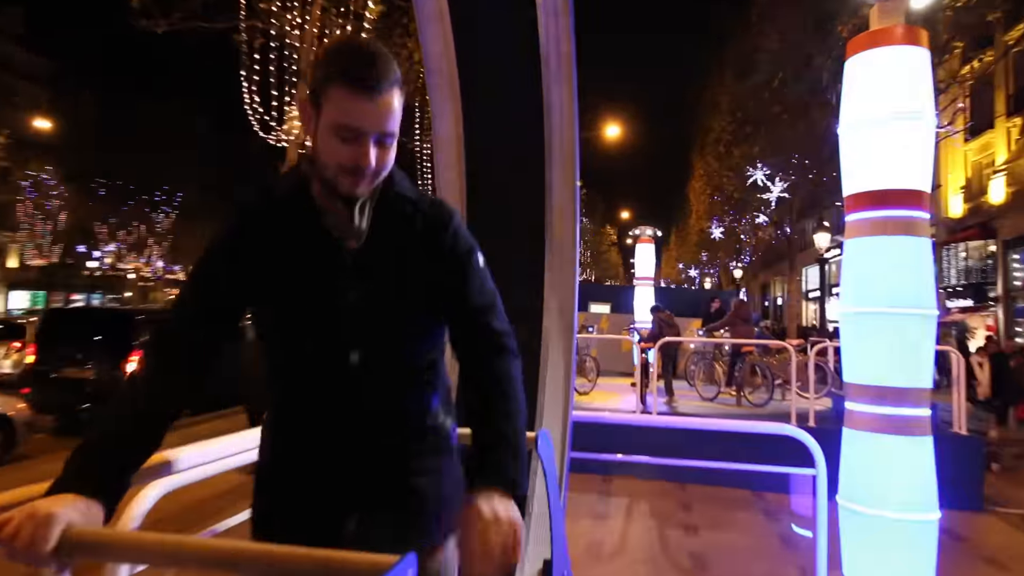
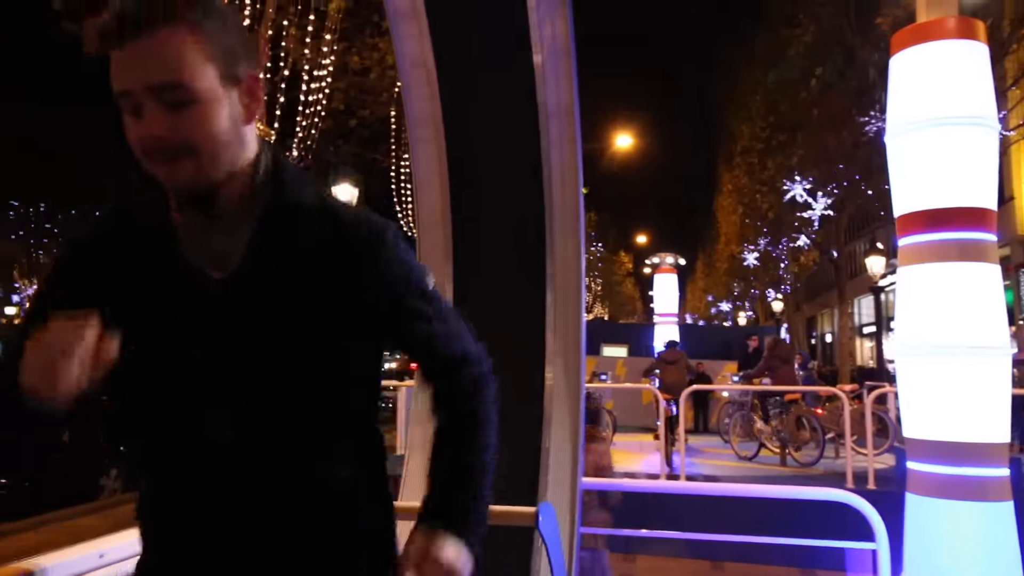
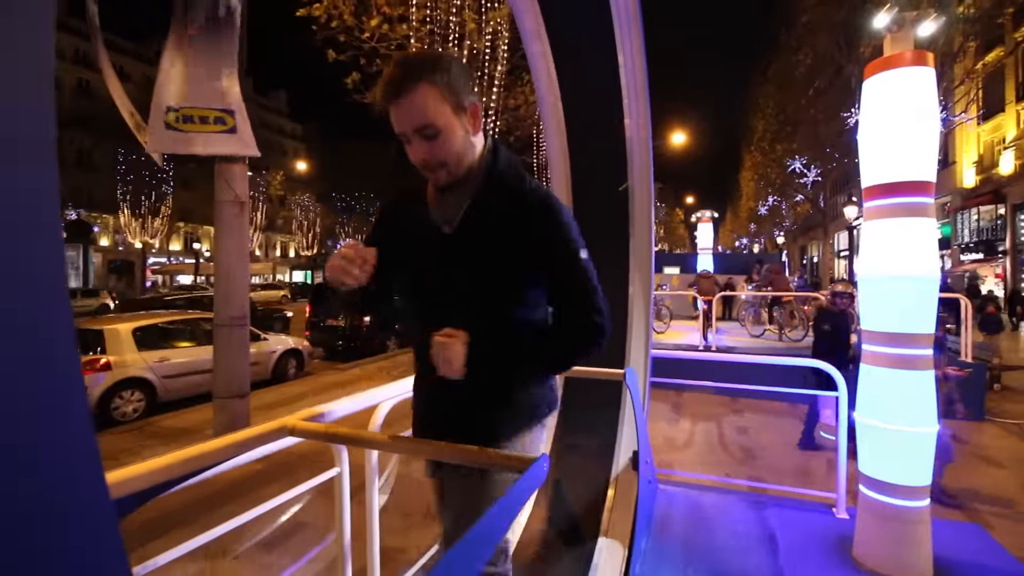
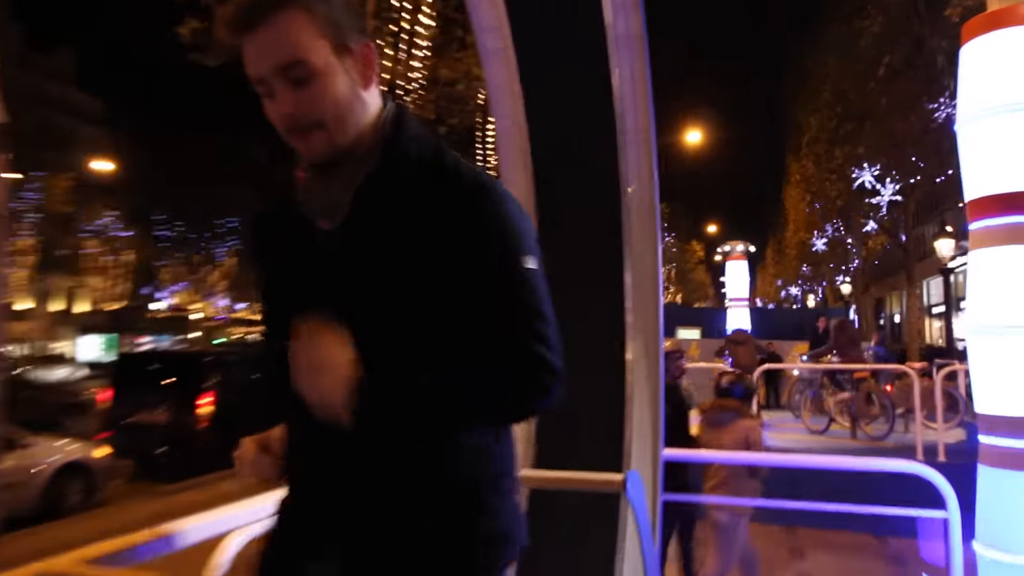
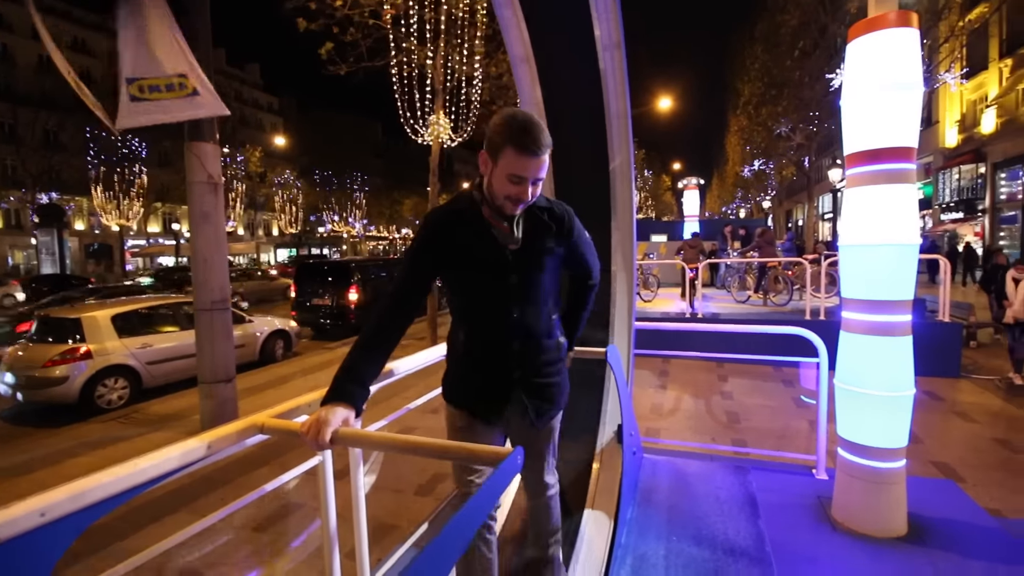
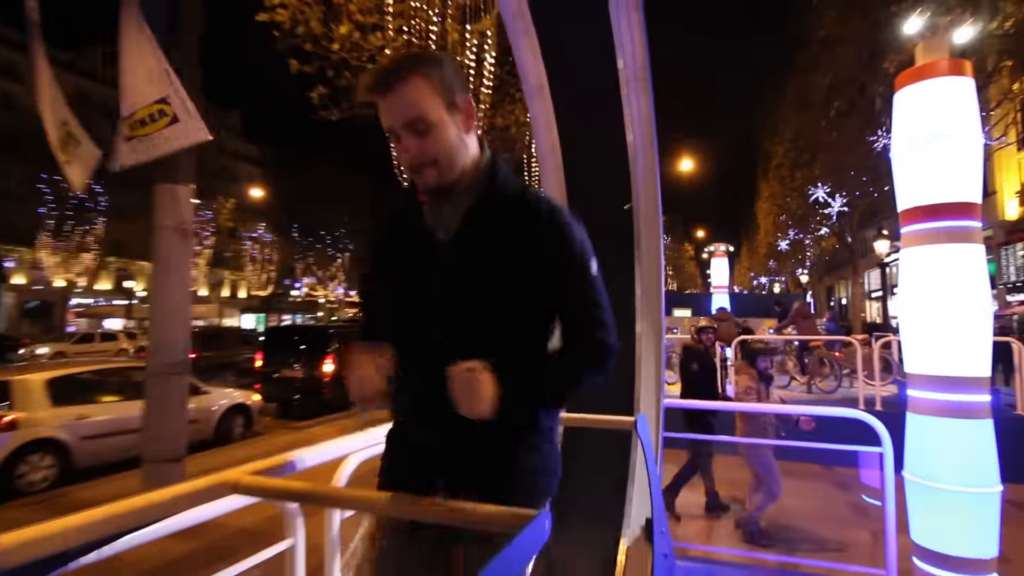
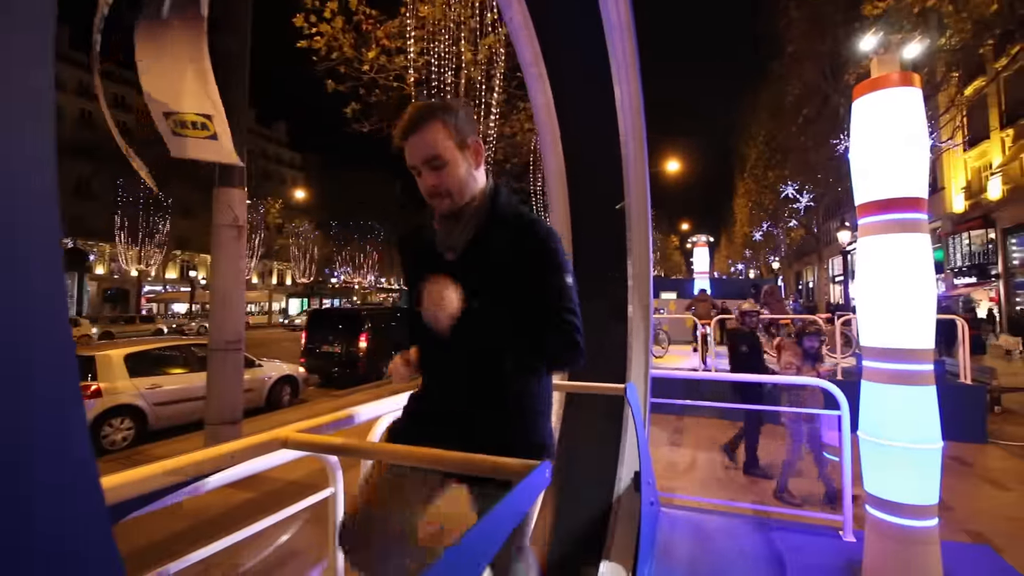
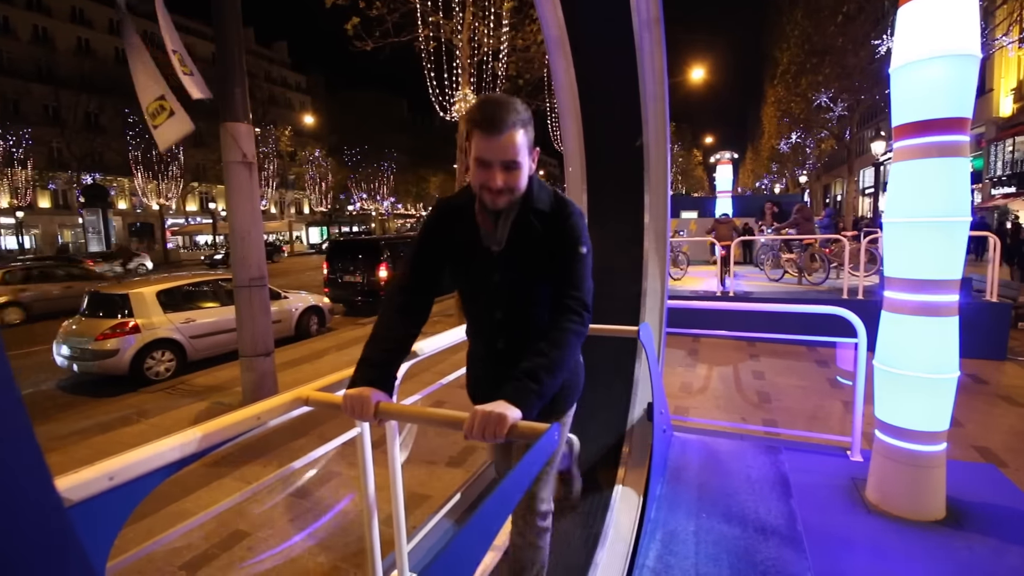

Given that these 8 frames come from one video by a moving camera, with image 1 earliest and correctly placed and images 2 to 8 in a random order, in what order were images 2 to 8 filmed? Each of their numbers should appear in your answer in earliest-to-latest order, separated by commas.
2, 4, 6, 7, 3, 8, 5
